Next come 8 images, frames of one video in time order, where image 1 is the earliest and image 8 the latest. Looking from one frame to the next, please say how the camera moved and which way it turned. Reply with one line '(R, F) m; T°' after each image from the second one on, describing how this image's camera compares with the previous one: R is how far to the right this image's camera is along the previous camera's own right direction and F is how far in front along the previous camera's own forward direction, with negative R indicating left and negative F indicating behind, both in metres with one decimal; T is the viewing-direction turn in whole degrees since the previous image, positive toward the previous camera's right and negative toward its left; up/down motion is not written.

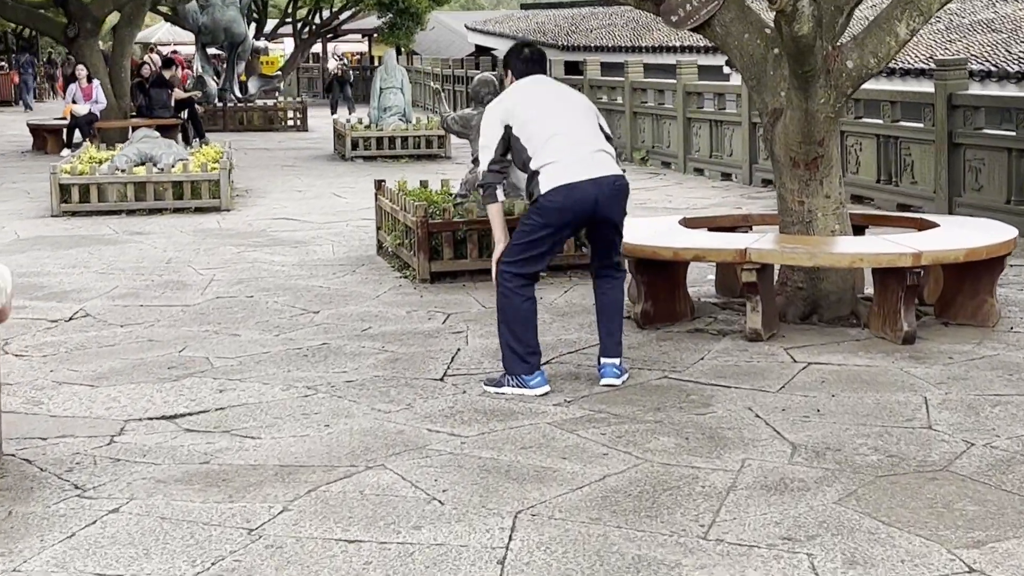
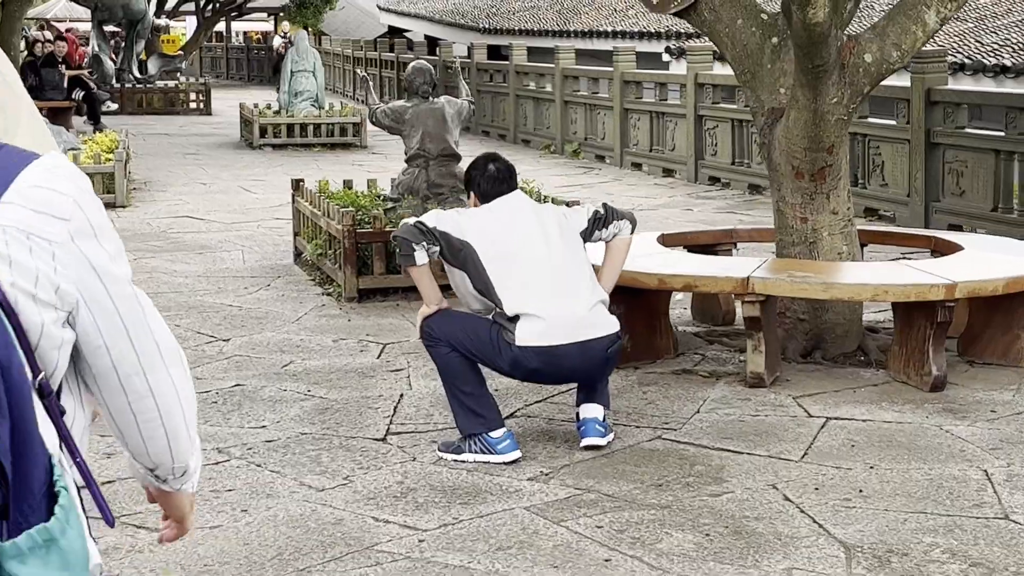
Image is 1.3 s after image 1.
(-0.2, +1.0) m; +5°
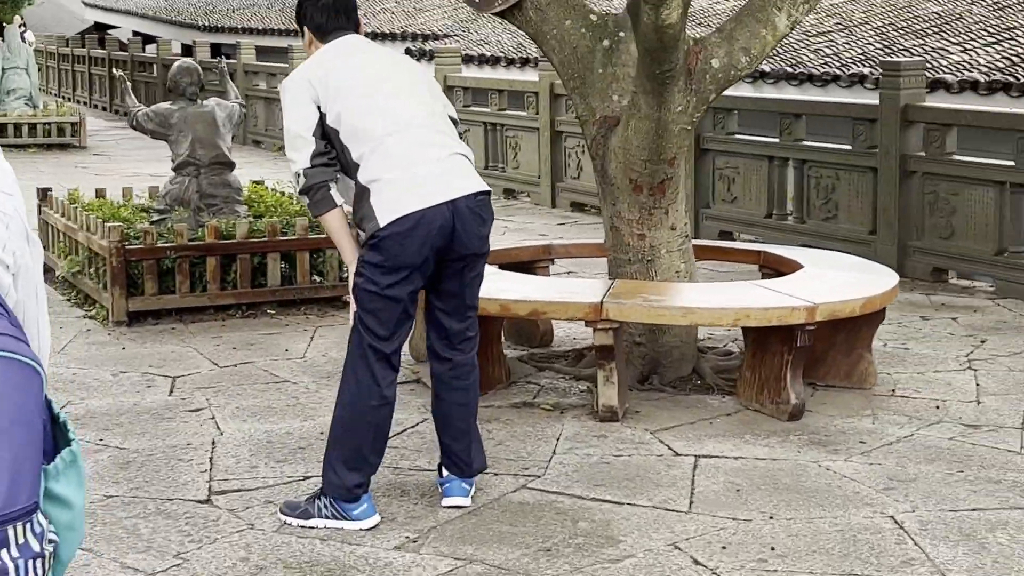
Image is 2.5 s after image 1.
(-0.5, +0.9) m; +19°
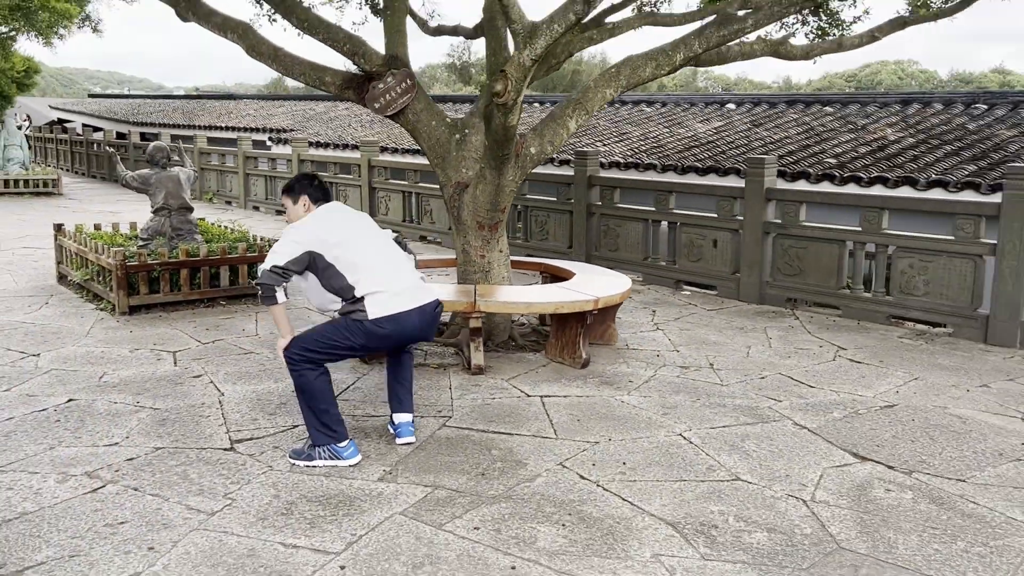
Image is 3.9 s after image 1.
(-1.6, -0.9) m; +24°
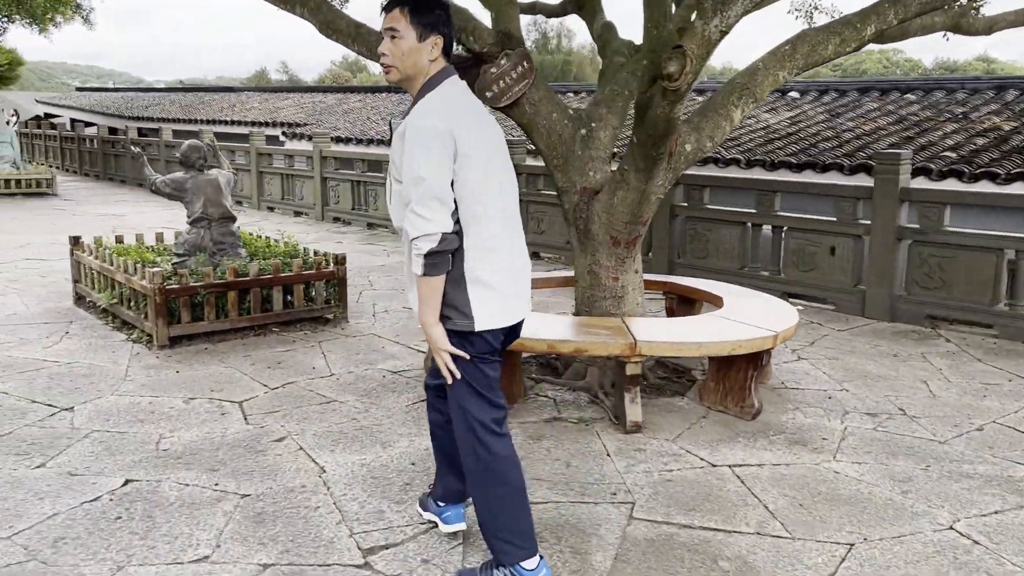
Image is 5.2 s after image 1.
(-1.1, +1.4) m; +1°
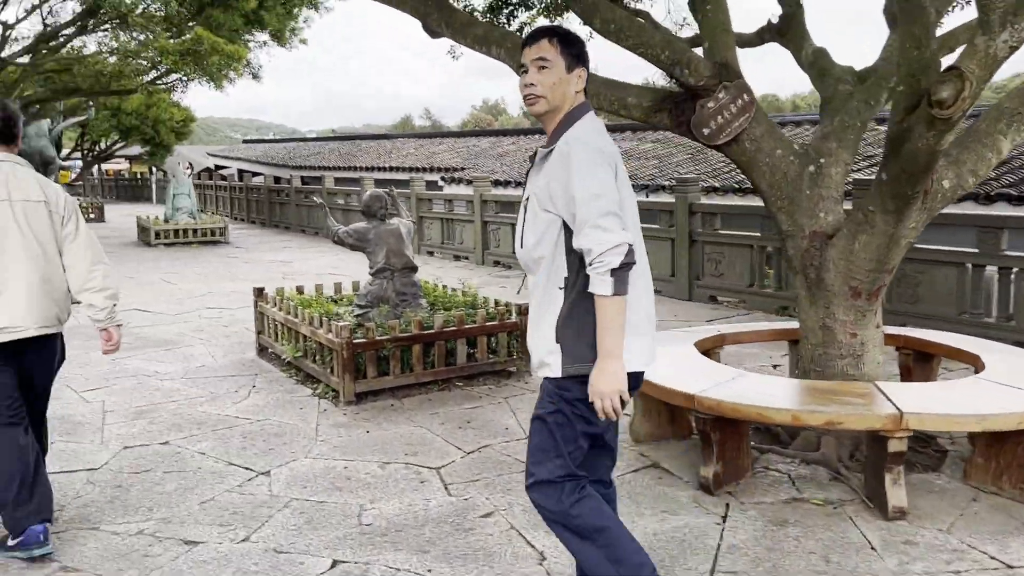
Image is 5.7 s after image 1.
(-0.5, +0.5) m; -9°
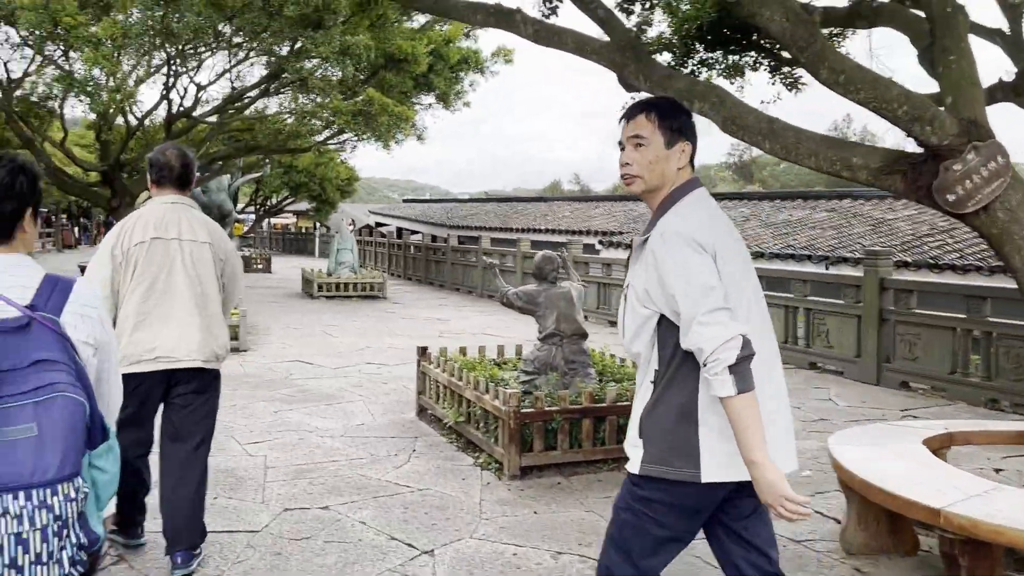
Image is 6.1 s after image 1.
(-0.3, +0.5) m; -9°
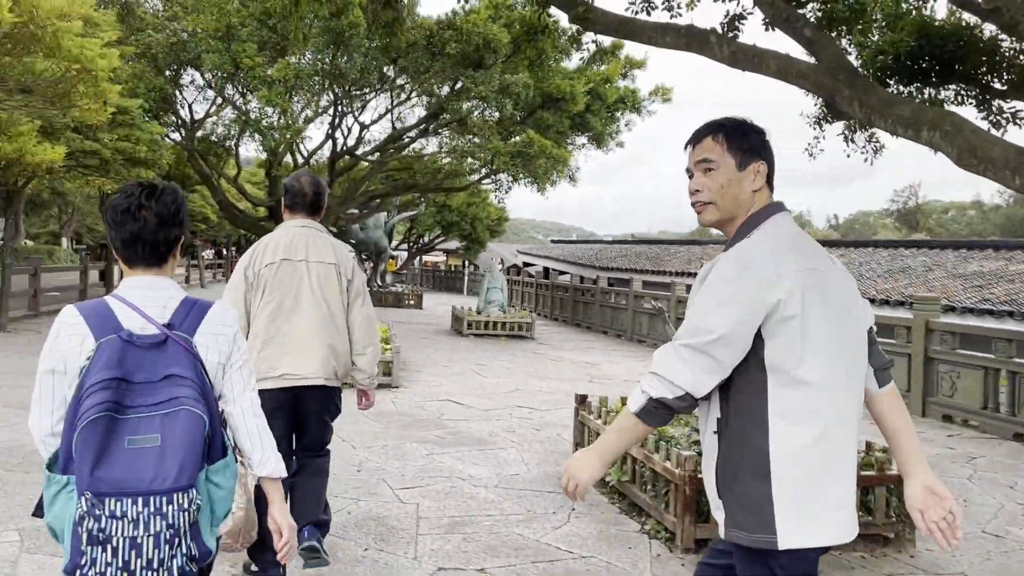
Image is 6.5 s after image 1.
(-0.2, +0.5) m; -9°
